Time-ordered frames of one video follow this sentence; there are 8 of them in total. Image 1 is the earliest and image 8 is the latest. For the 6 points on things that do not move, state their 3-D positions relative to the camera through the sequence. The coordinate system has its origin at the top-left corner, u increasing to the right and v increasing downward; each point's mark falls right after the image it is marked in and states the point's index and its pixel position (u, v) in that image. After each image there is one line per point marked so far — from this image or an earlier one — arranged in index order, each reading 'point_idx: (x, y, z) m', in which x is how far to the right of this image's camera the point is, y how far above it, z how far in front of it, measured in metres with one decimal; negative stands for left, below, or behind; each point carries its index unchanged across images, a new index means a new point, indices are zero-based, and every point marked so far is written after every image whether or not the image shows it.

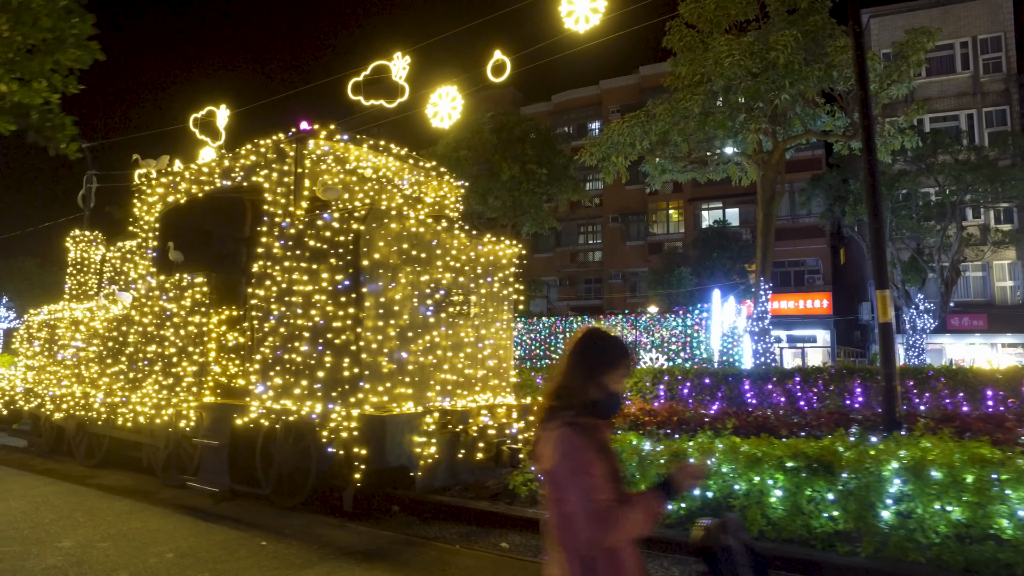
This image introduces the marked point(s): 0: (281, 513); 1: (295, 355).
0: (-2.9, -2.9, +7.4) m
1: (-2.5, -0.8, +6.9) m
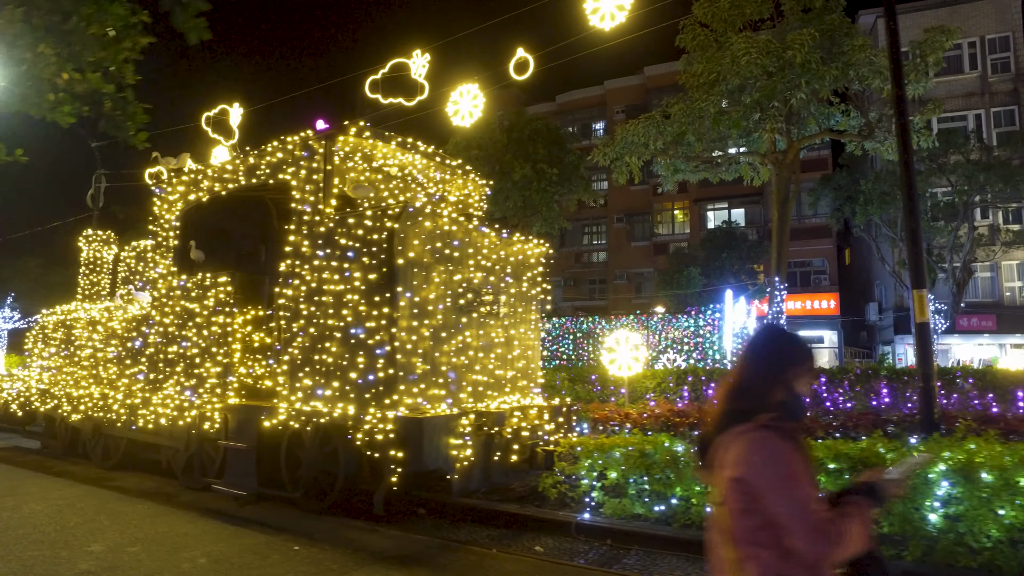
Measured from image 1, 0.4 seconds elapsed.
0: (-2.5, -2.9, +7.2) m
1: (-2.1, -0.8, +6.8) m
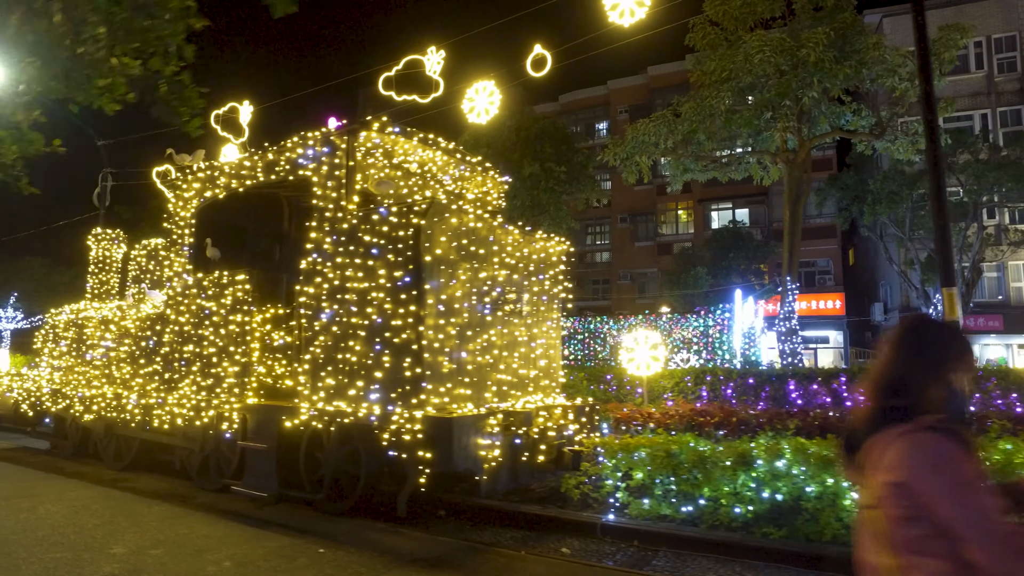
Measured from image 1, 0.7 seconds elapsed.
0: (-2.2, -2.8, +7.1) m
1: (-1.8, -0.8, +6.7) m
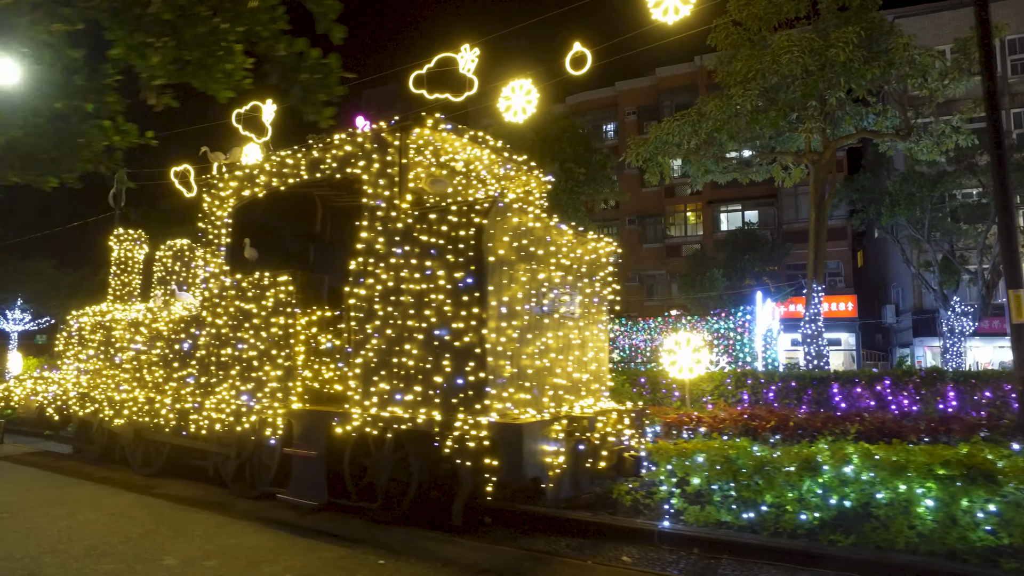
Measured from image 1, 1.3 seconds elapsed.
0: (-1.5, -2.8, +6.9) m
1: (-1.1, -0.8, +6.5) m
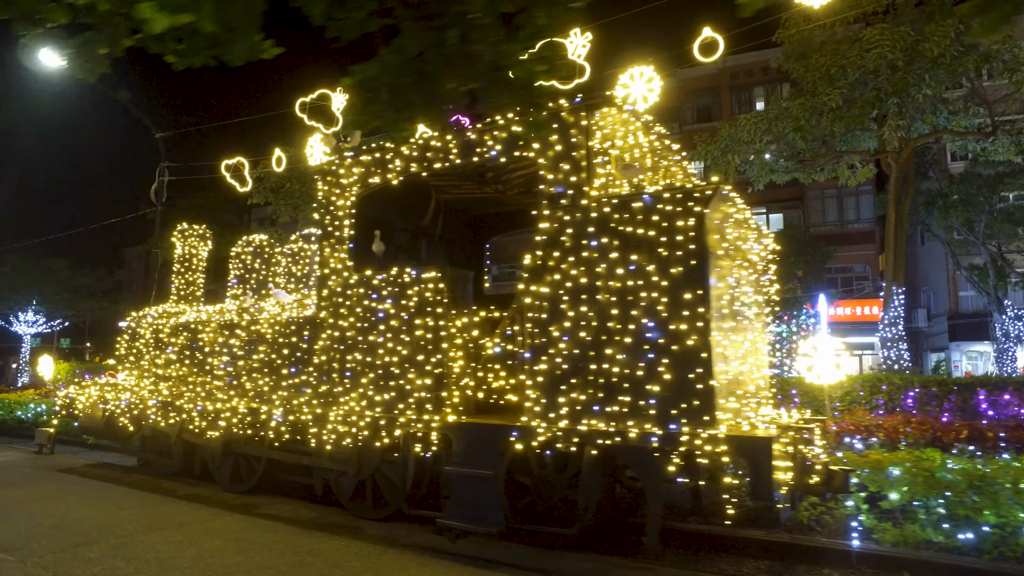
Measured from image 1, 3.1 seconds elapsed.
0: (+0.5, -2.8, +6.2) m
1: (+0.9, -0.8, +5.8) m
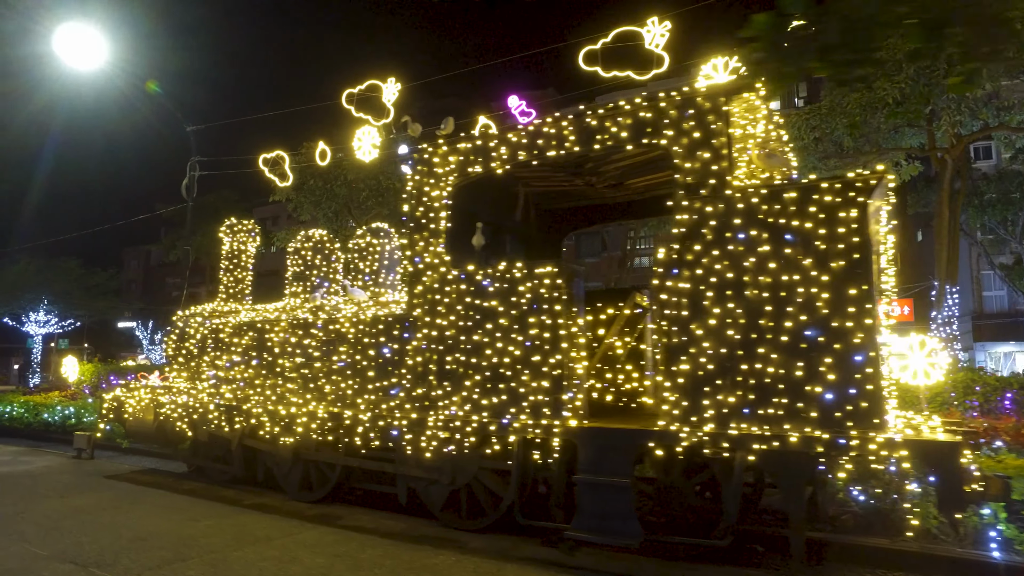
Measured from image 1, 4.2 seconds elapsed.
0: (+1.9, -2.8, +5.8) m
1: (+2.3, -0.7, +5.4) m
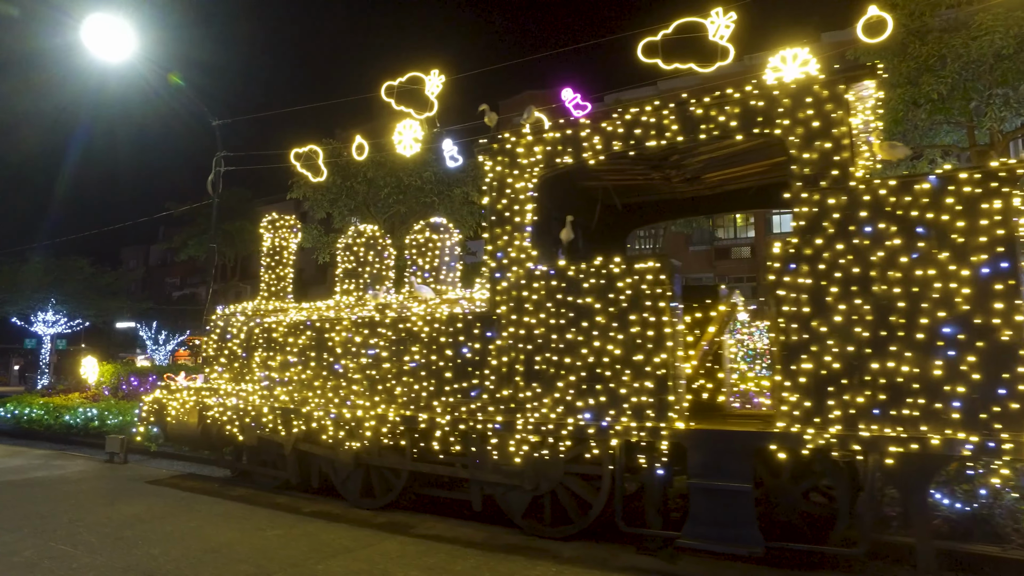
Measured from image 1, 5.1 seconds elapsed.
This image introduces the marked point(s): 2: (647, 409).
0: (+2.9, -2.7, +5.5) m
1: (+3.4, -0.7, +5.1) m
2: (+1.4, -1.2, +6.0) m
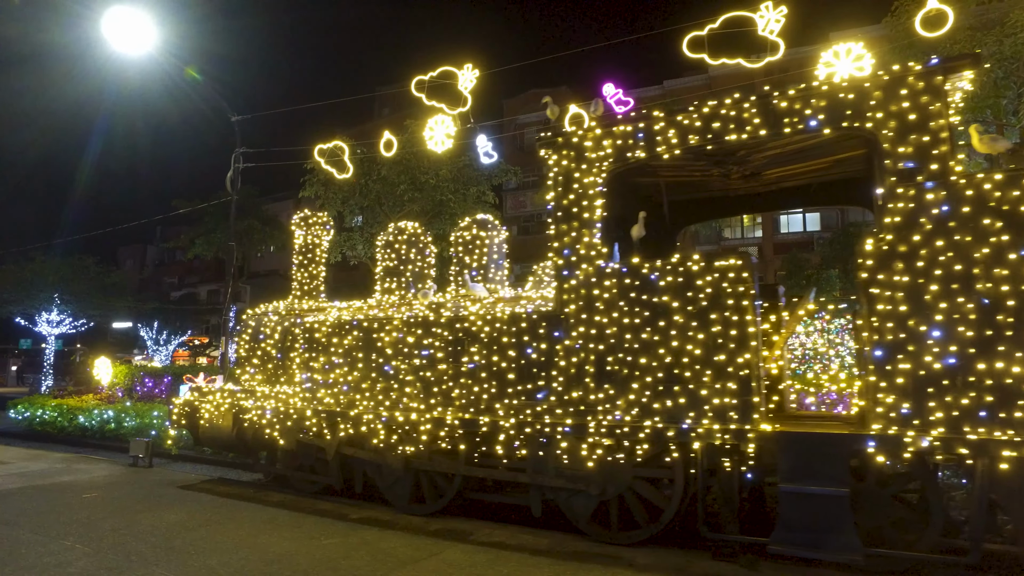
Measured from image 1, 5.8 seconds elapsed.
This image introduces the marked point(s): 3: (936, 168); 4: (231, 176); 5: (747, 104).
0: (+3.7, -2.7, +5.3) m
1: (+4.2, -0.7, +4.9) m
2: (+2.2, -1.2, +5.8) m
3: (+3.8, +1.1, +5.3) m
4: (-7.1, +2.9, +14.6) m
5: (+2.4, +1.9, +6.1) m
